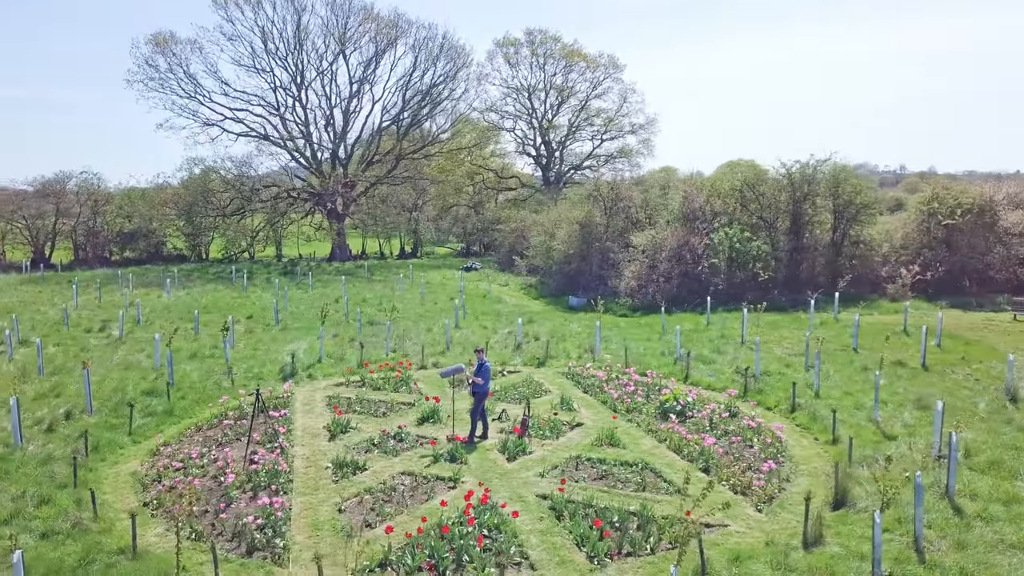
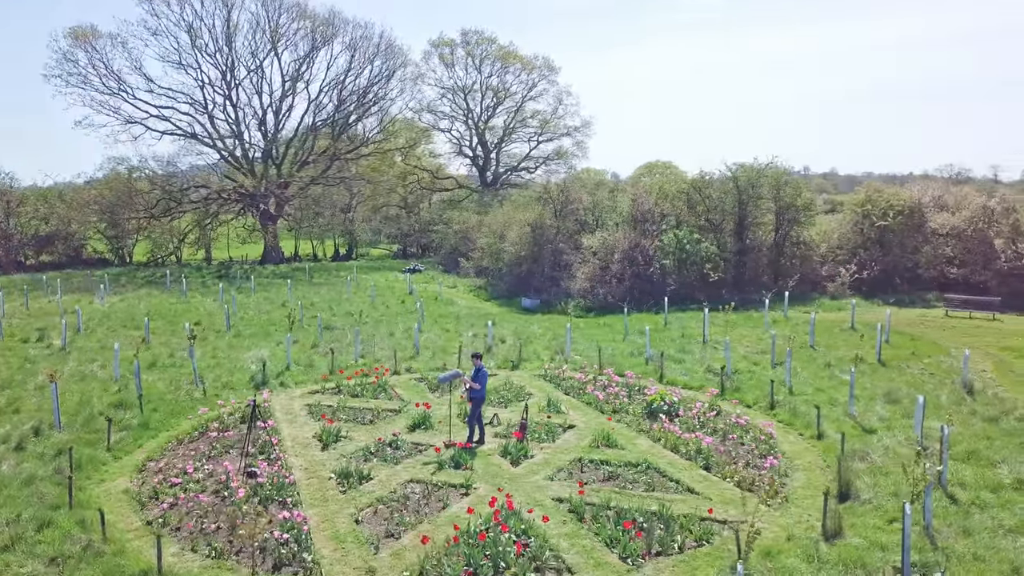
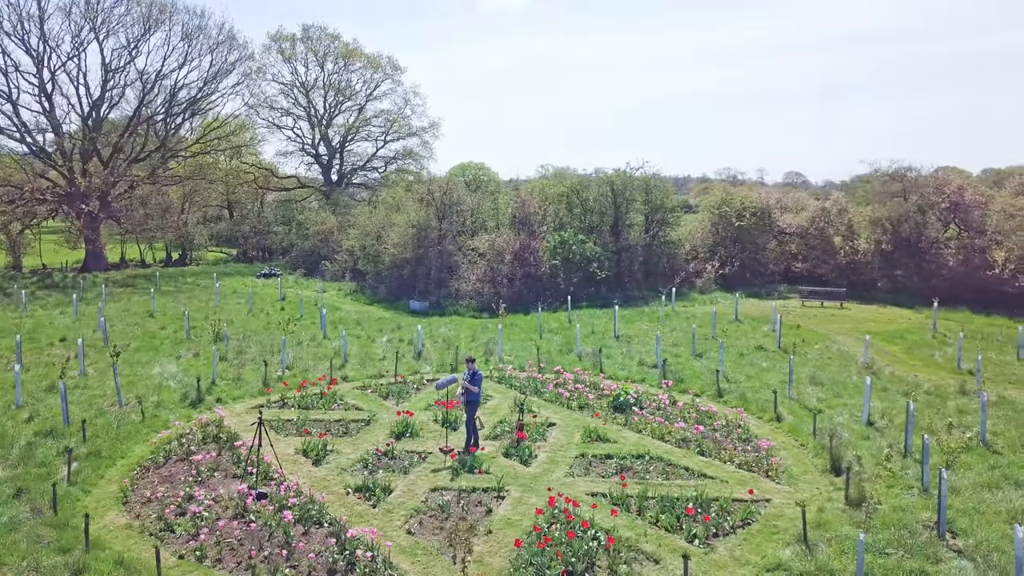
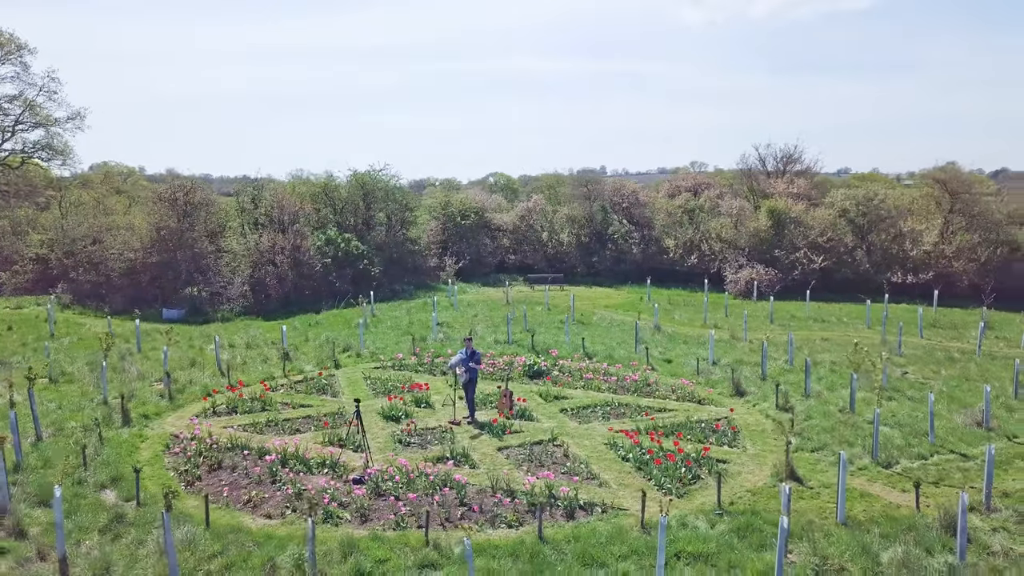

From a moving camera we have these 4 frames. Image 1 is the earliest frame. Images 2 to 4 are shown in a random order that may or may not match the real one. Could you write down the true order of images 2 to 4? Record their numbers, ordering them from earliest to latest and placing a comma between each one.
2, 3, 4
